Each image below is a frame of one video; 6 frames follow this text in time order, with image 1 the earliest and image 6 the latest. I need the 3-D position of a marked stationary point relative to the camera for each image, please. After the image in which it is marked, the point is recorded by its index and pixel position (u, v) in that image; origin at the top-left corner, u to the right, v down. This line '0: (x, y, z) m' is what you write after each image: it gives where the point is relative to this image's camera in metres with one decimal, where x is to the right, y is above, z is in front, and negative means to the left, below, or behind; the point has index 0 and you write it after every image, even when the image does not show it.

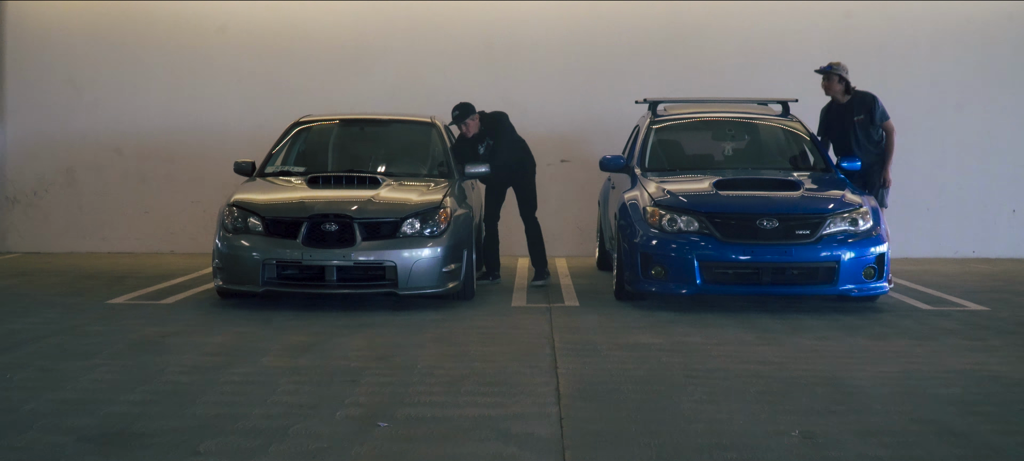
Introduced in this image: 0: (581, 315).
0: (+0.5, -0.6, +5.9) m
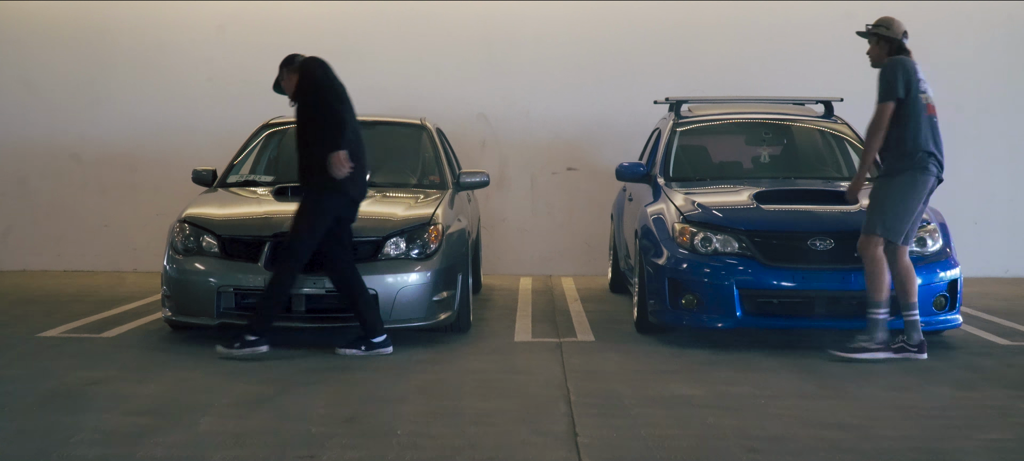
0: (+0.5, -0.7, +4.9) m
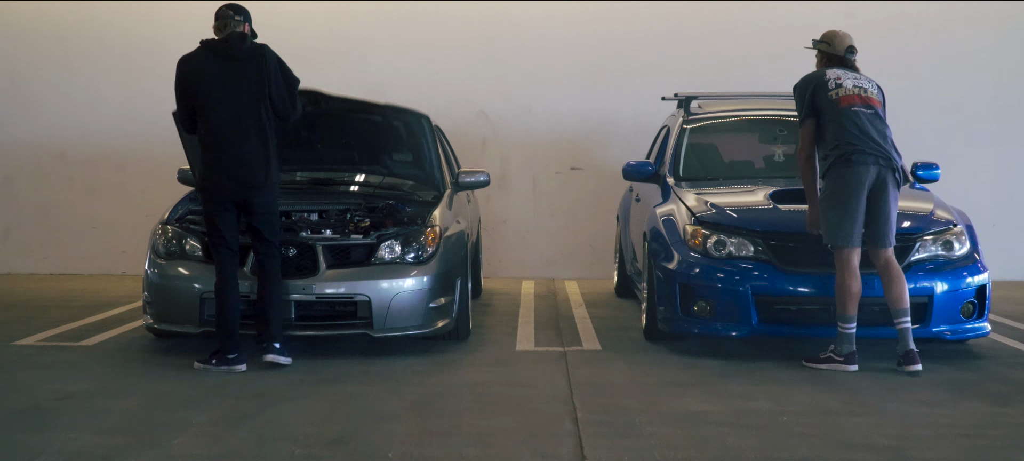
0: (+0.5, -0.7, +4.6) m
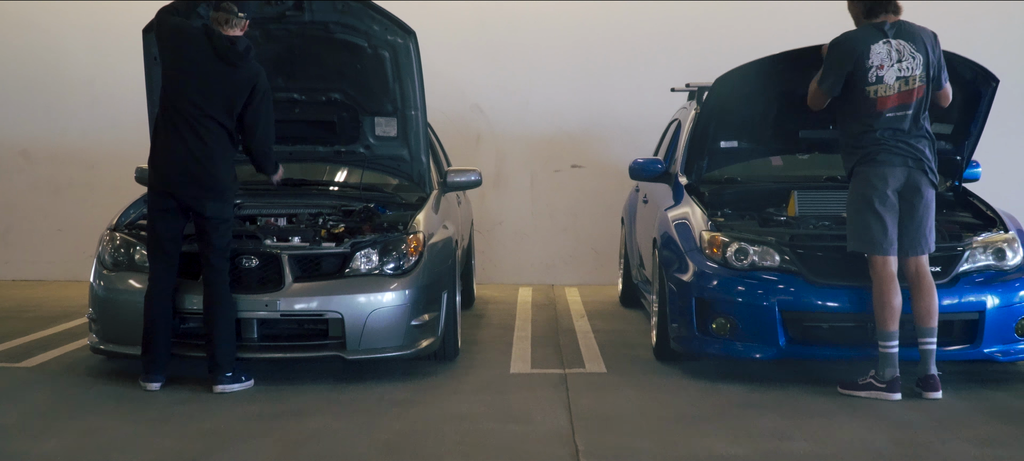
0: (+0.5, -0.7, +4.1) m
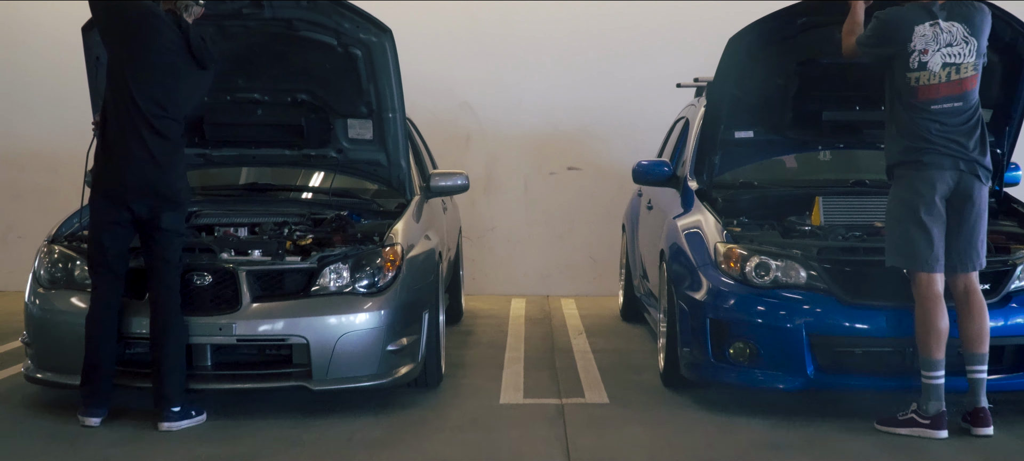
0: (+0.4, -0.8, +3.6) m
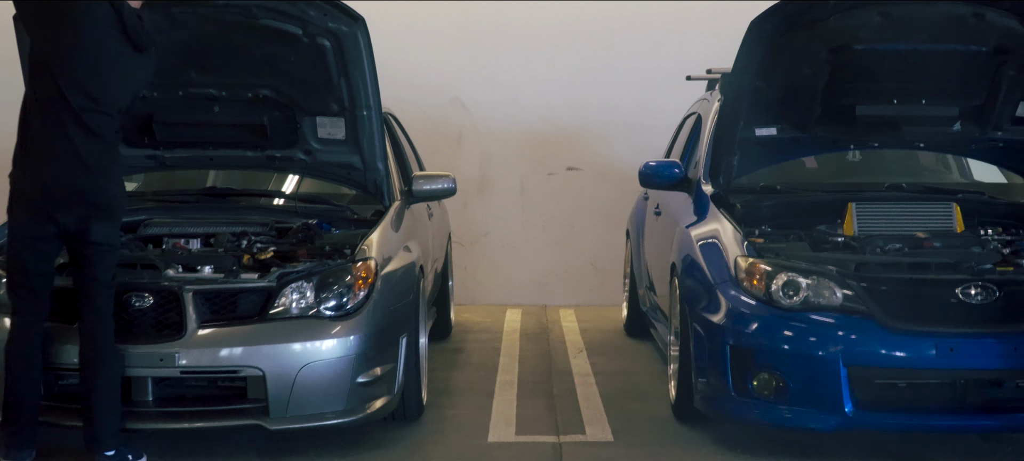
0: (+0.4, -0.8, +3.1) m
